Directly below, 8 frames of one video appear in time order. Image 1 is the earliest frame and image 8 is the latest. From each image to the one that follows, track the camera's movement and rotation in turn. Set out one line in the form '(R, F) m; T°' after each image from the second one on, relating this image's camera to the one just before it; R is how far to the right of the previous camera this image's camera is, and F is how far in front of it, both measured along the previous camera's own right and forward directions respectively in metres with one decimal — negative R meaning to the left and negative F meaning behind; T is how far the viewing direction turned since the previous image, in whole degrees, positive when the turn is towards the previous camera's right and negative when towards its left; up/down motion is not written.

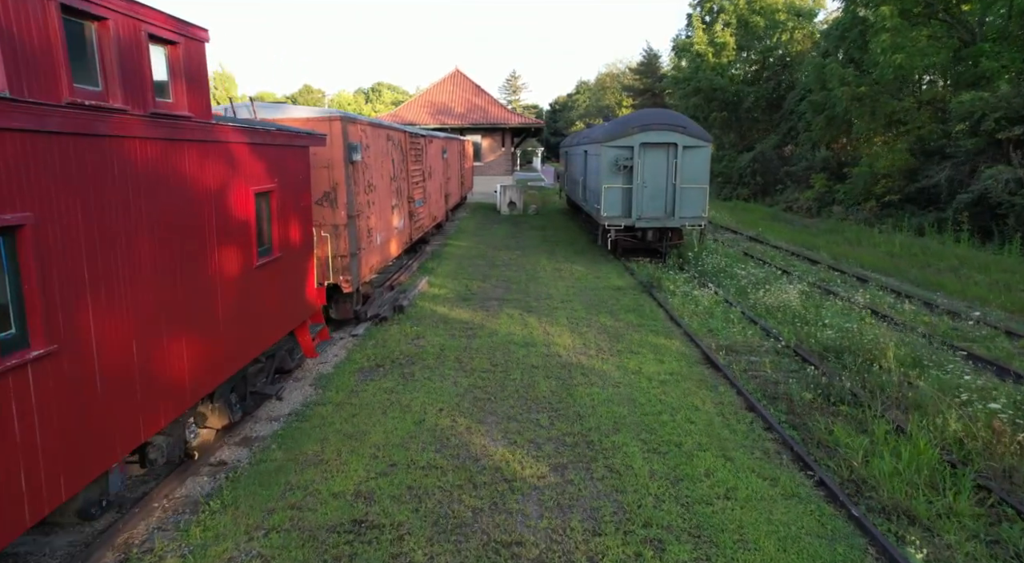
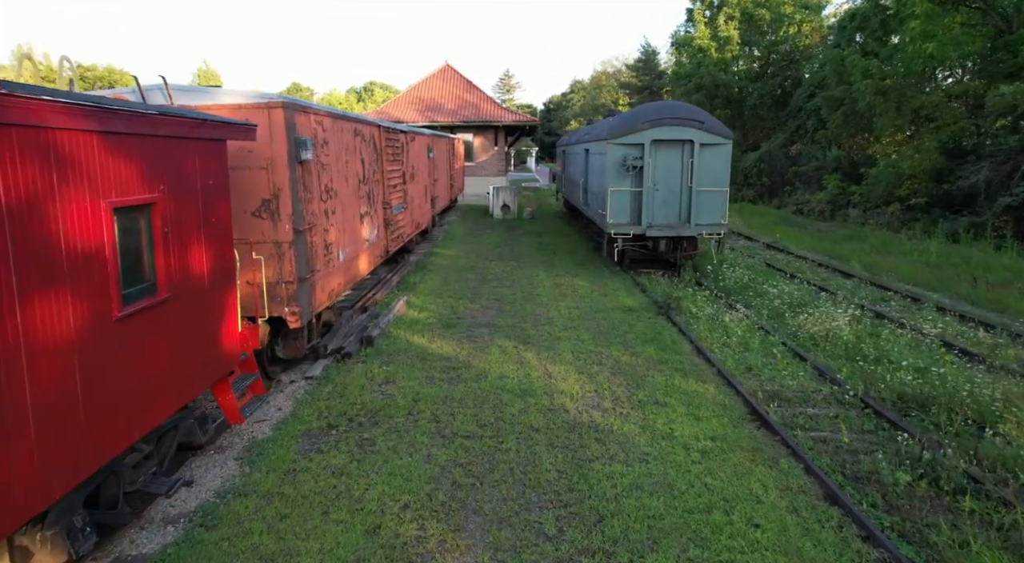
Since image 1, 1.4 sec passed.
(0.0, +1.6) m; +1°
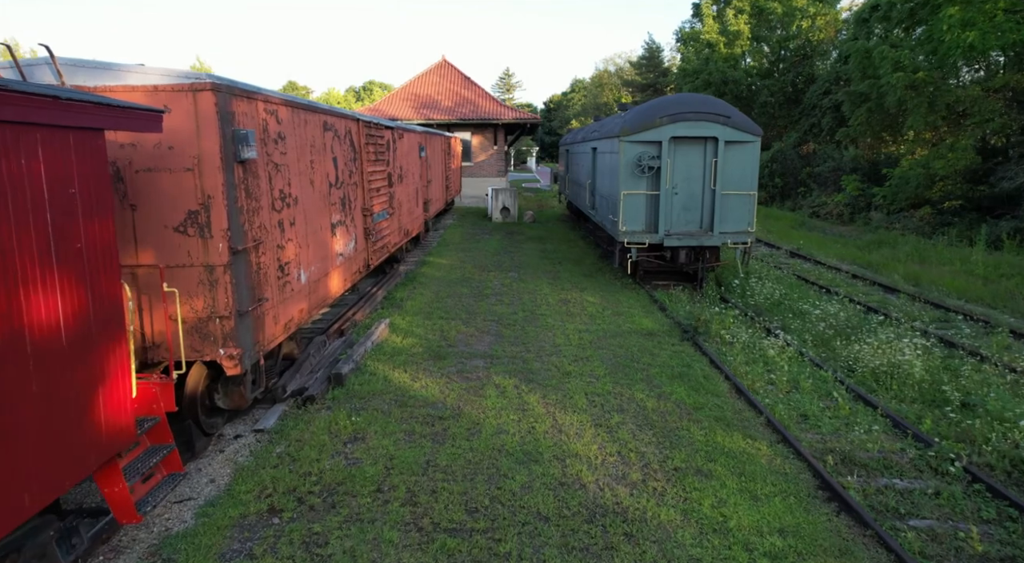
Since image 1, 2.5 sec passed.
(0.0, +1.3) m; 0°
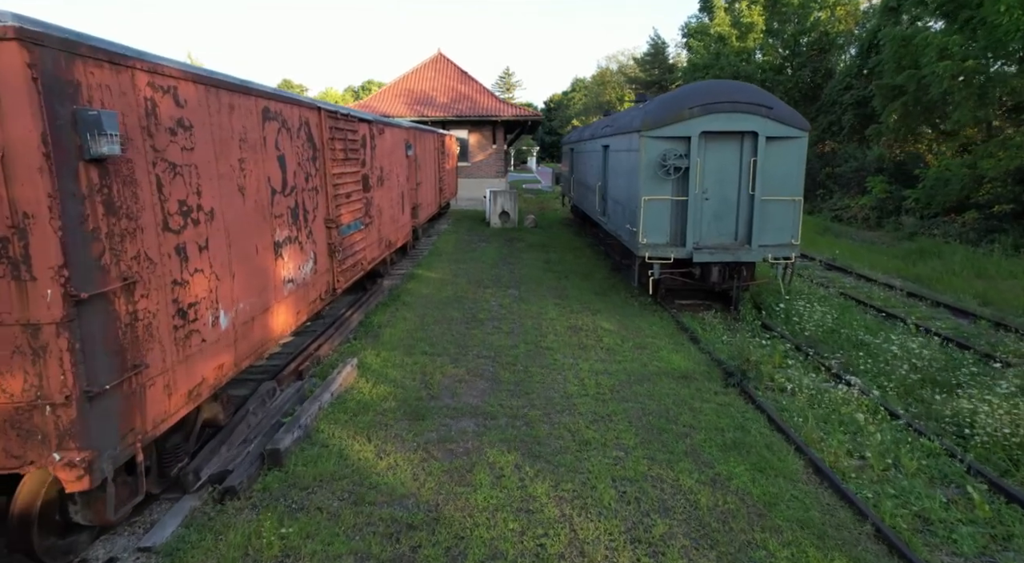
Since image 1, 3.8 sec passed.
(0.0, +1.7) m; 0°
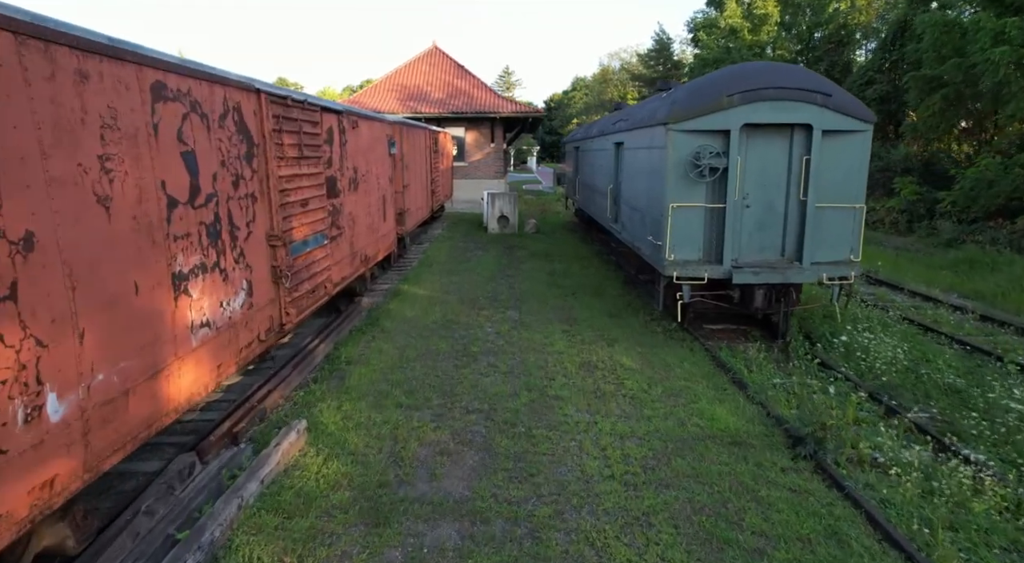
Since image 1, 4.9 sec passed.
(0.0, +1.6) m; 0°
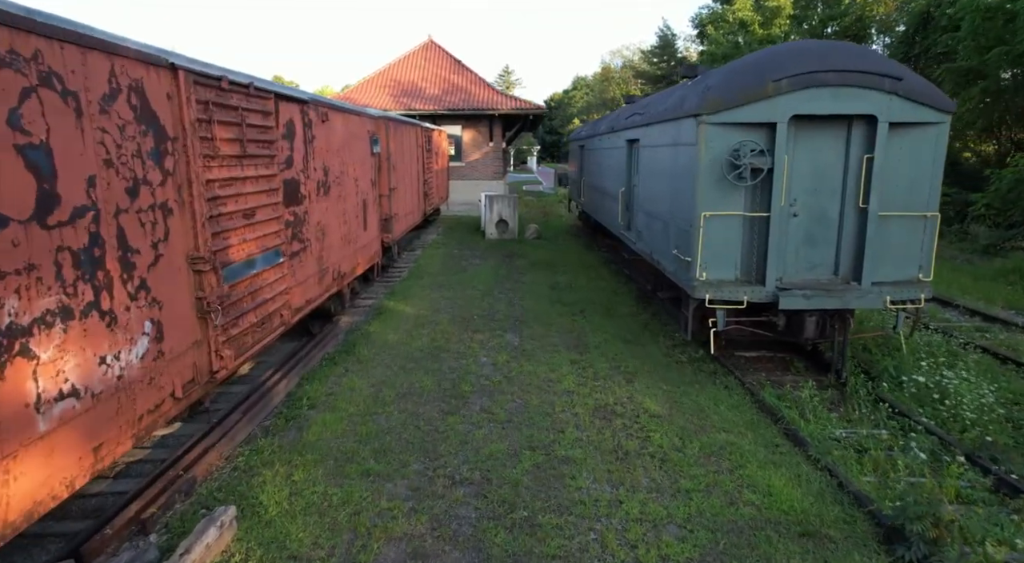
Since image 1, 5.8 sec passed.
(0.0, +1.3) m; 0°
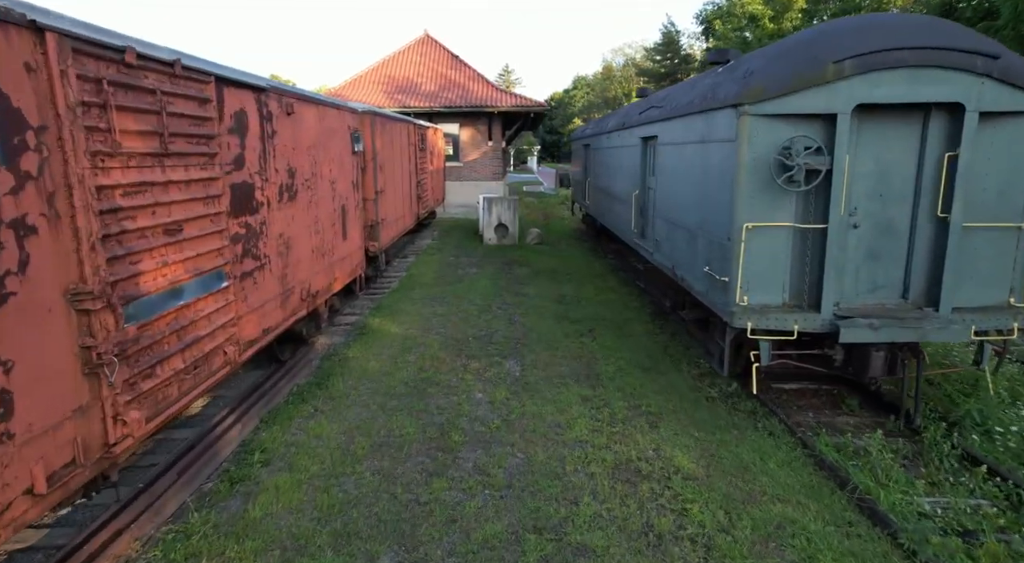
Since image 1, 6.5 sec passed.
(0.0, +1.1) m; 0°
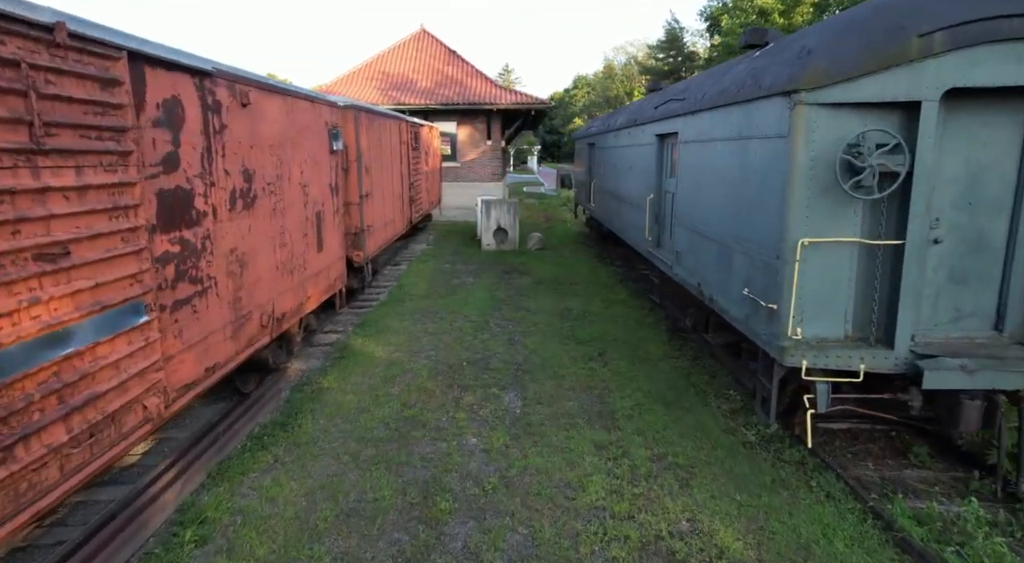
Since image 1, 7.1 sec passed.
(0.0, +1.0) m; 0°
